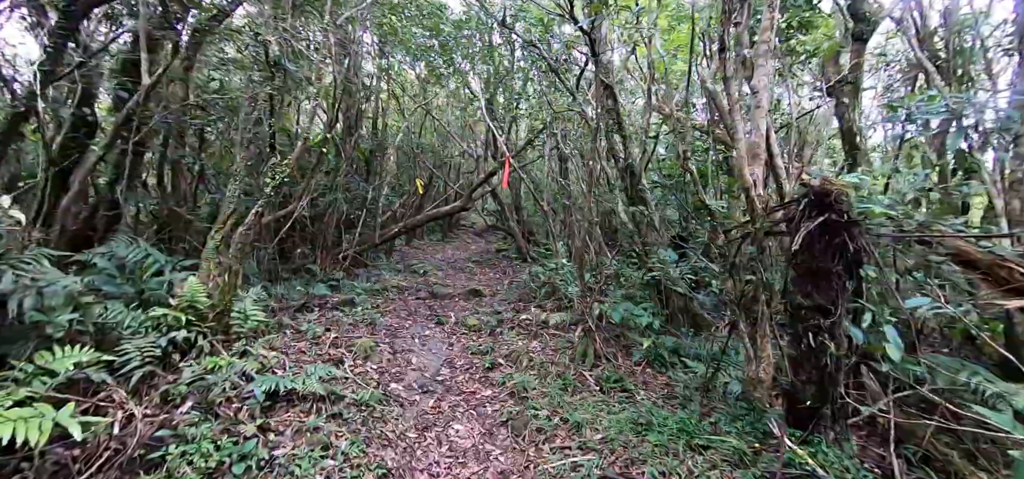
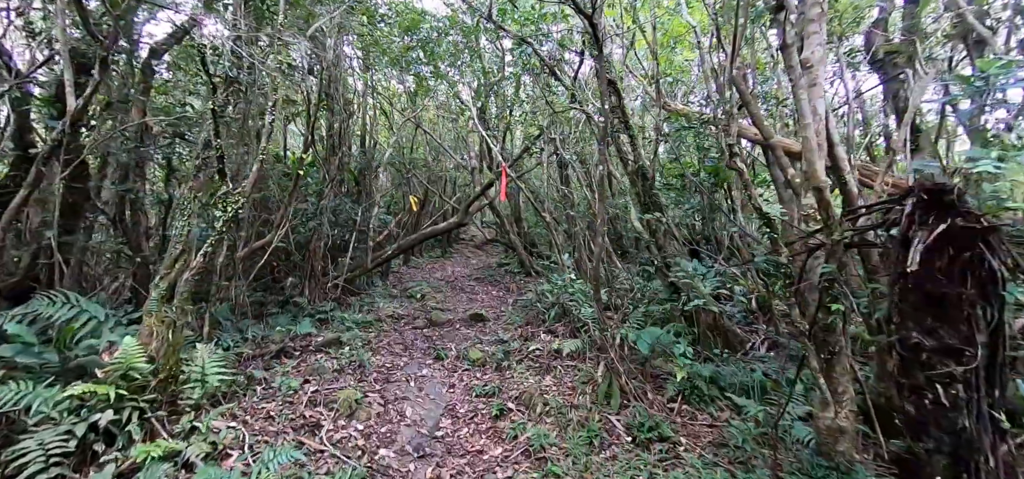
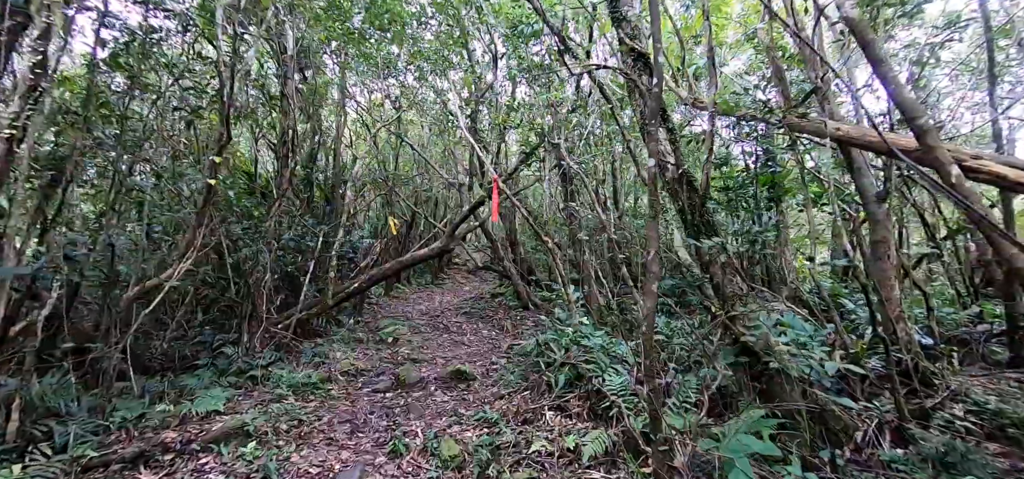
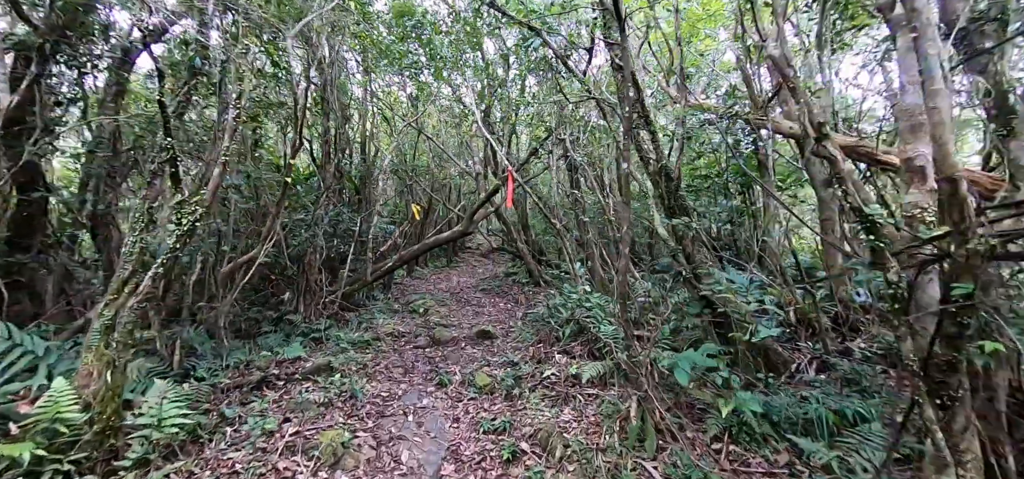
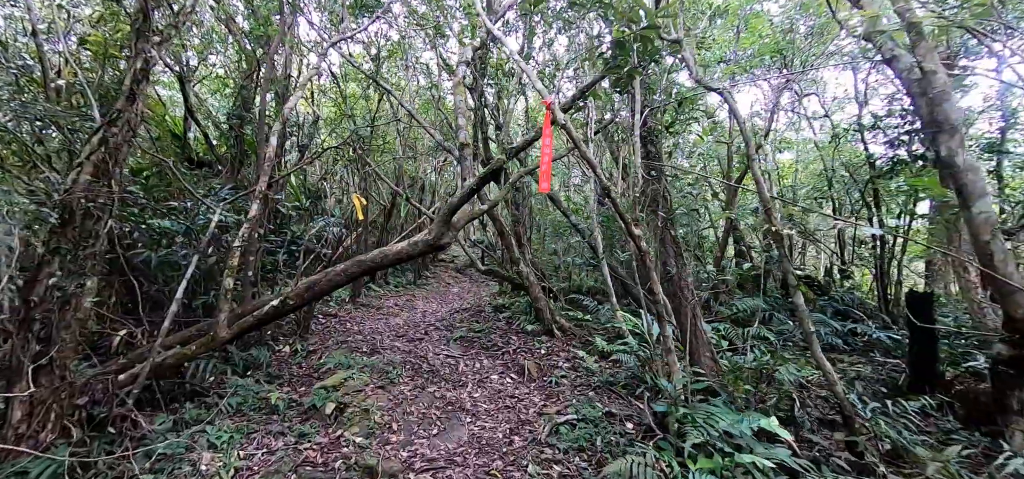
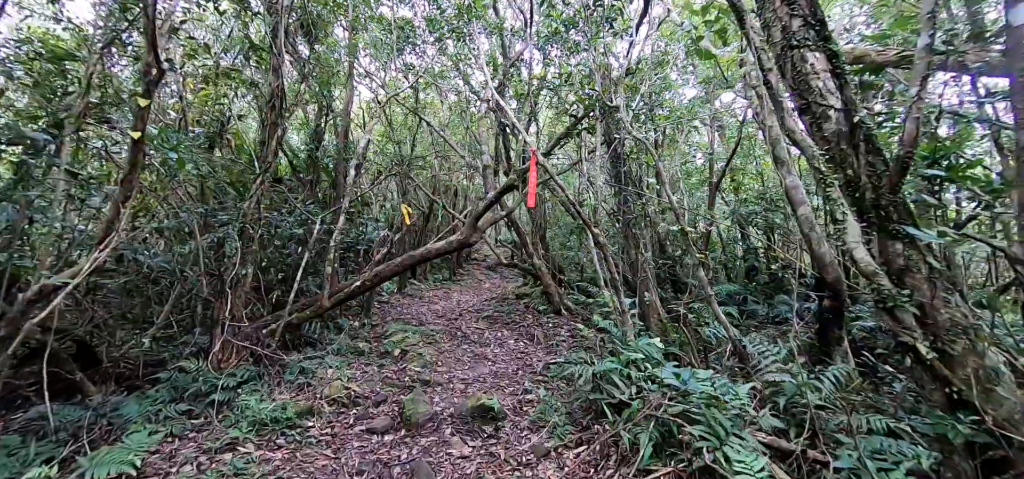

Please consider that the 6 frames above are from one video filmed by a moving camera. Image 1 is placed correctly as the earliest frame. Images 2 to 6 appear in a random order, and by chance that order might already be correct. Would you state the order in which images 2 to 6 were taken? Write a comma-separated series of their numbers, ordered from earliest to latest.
2, 4, 3, 6, 5
